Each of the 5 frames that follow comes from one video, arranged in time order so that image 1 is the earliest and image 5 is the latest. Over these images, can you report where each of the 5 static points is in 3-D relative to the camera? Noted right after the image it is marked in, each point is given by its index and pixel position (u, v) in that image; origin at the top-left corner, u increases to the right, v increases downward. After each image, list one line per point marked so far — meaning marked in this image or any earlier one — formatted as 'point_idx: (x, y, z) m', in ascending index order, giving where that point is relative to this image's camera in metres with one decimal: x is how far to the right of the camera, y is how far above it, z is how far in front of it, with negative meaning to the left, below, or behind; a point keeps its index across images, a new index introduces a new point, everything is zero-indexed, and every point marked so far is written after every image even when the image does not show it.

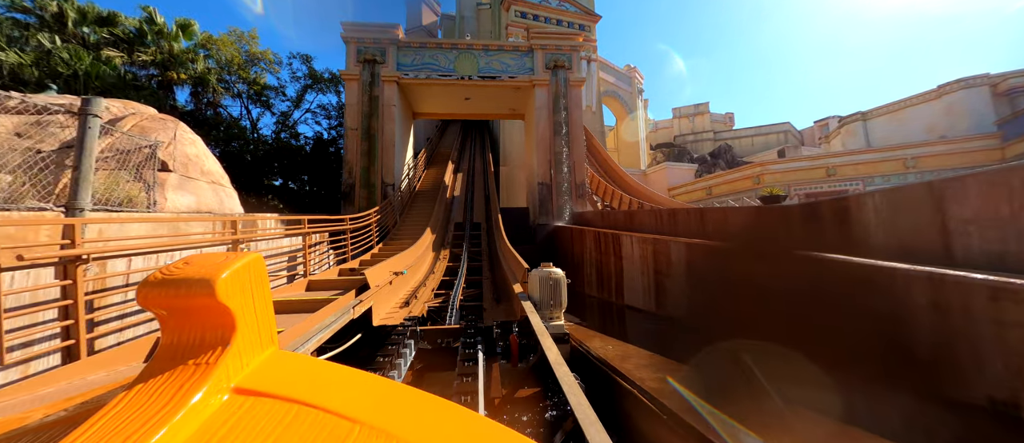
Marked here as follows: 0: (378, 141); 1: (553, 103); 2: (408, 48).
0: (-3.3, +2.0, +8.5) m
1: (+1.1, +3.2, +9.1) m
2: (-2.7, +4.4, +8.8) m
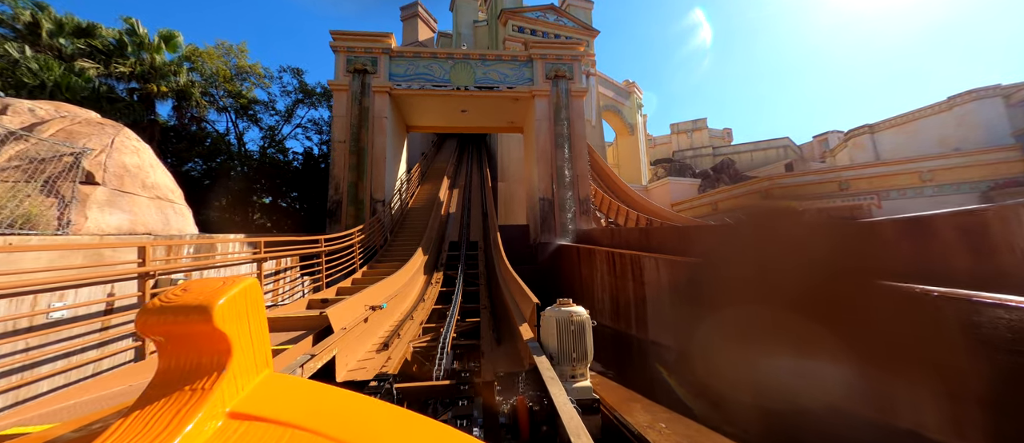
0: (-3.3, +1.5, +7.9) m
1: (+1.0, +2.7, +8.7) m
2: (-2.7, +4.0, +8.4) m
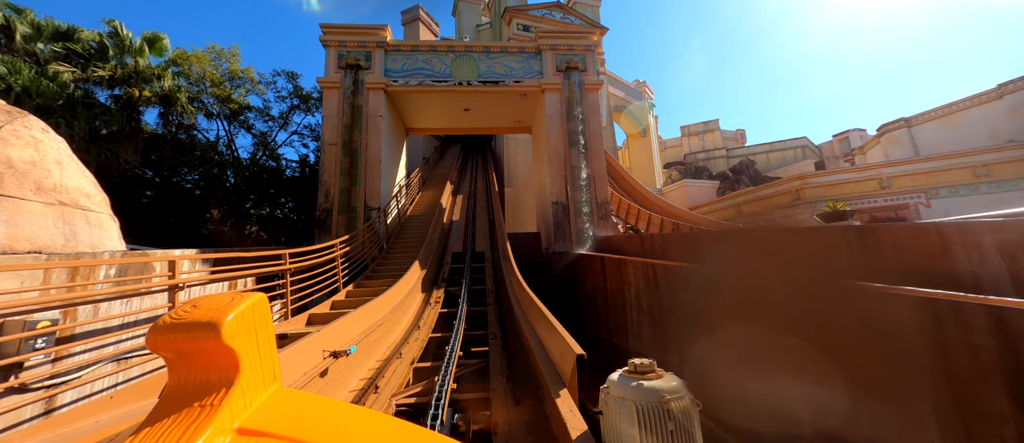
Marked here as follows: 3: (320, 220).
0: (-3.1, +1.3, +7.2) m
1: (+1.2, +2.6, +7.9) m
2: (-2.5, +3.8, +7.7) m
3: (-3.9, 0.0, +6.9) m
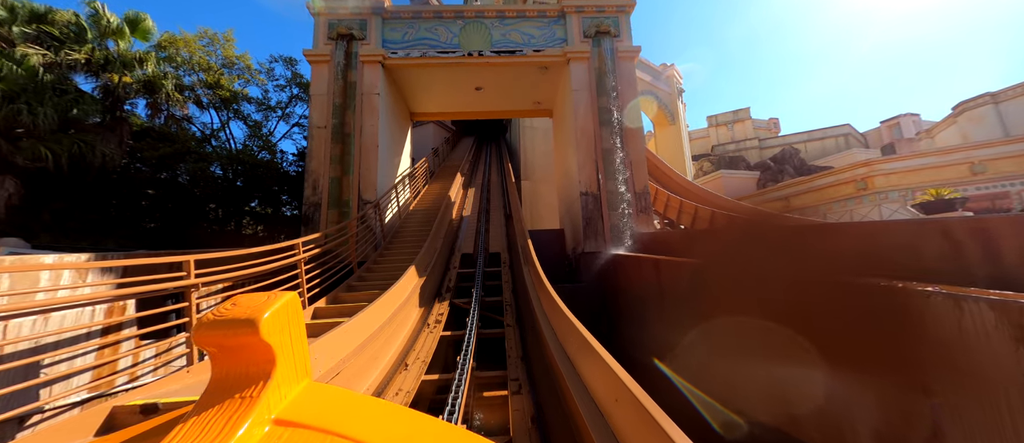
0: (-2.8, +1.4, +6.1) m
1: (+1.6, +2.7, +6.6) m
2: (-2.2, +3.8, +6.6) m
3: (-3.5, +0.1, +5.9) m
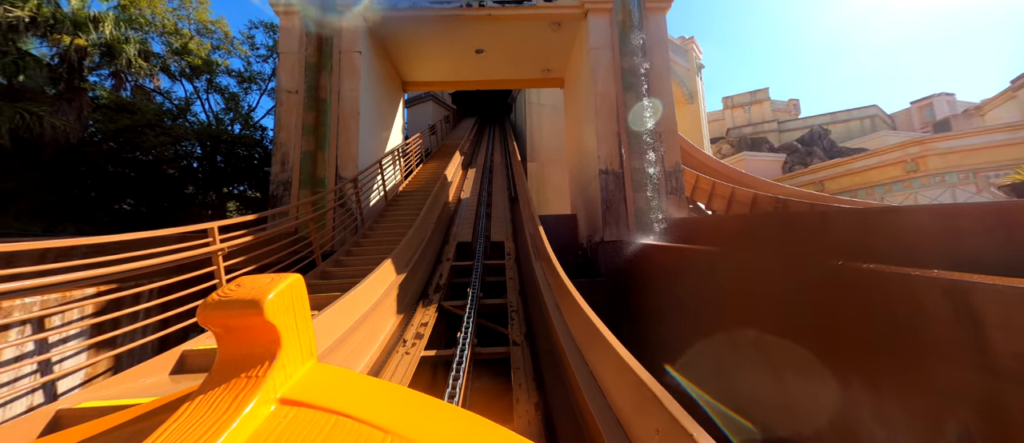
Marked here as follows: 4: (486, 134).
0: (-2.7, +1.7, +5.1) m
1: (+1.7, +2.9, +5.5) m
2: (-2.1, +4.1, +5.5) m
3: (-3.4, +0.4, +5.0) m
4: (-1.0, +3.5, +13.8) m
